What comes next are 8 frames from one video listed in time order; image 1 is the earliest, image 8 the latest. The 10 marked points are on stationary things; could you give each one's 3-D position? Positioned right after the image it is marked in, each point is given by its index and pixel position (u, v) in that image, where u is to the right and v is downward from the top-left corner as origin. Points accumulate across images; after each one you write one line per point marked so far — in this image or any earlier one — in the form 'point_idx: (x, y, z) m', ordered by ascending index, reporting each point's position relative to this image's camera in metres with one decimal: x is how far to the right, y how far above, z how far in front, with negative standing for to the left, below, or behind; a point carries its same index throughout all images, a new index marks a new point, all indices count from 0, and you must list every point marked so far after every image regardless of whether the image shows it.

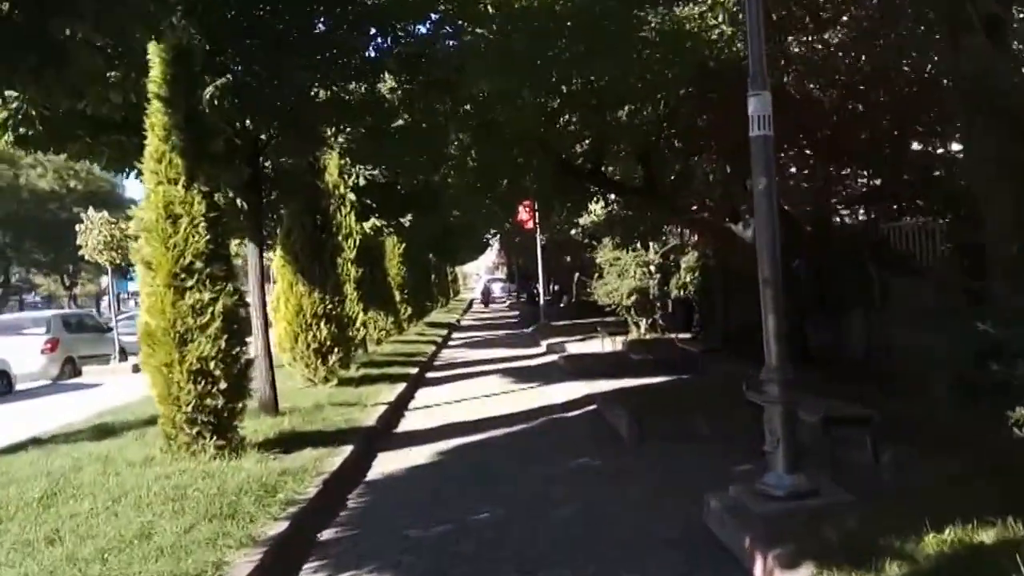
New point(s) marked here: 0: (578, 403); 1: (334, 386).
0: (+1.1, -1.9, +14.4) m
1: (-3.3, -1.8, +16.8) m
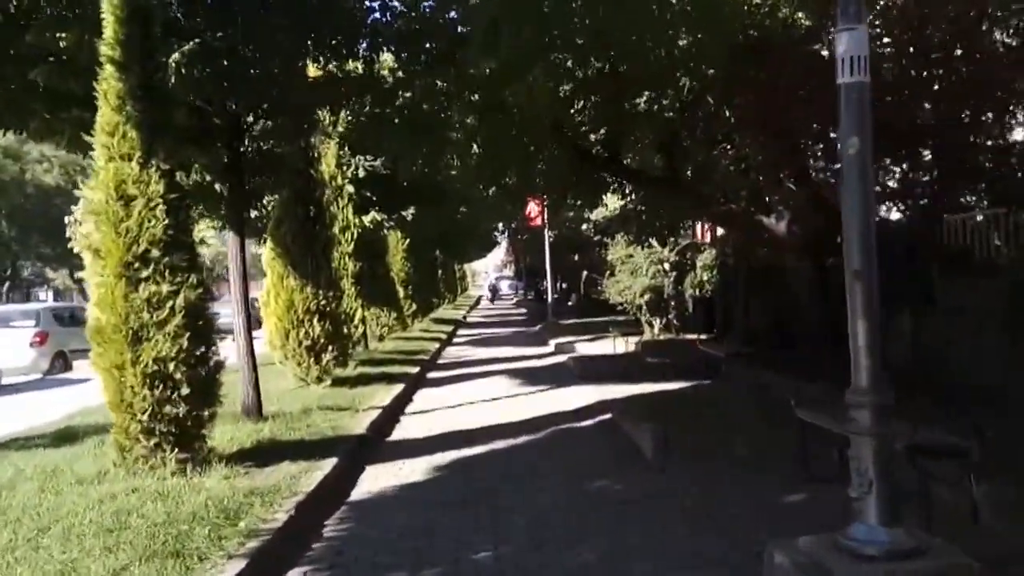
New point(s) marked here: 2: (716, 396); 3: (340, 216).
0: (+1.2, -1.8, +13.2) m
1: (-3.2, -1.7, +15.6) m
2: (+3.1, -1.7, +13.5) m
3: (-3.5, +1.5, +18.4) m
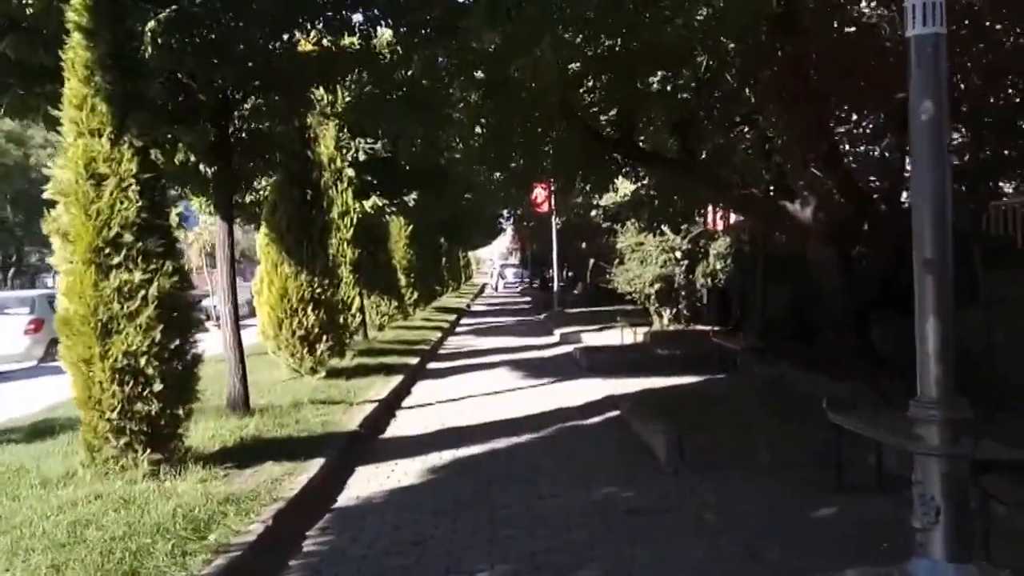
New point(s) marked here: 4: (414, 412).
0: (+1.2, -1.7, +12.5) m
1: (-3.1, -1.5, +14.9) m
2: (+3.1, -1.5, +12.7) m
3: (-3.4, +1.7, +17.7) m
4: (-1.4, -1.7, +12.7) m
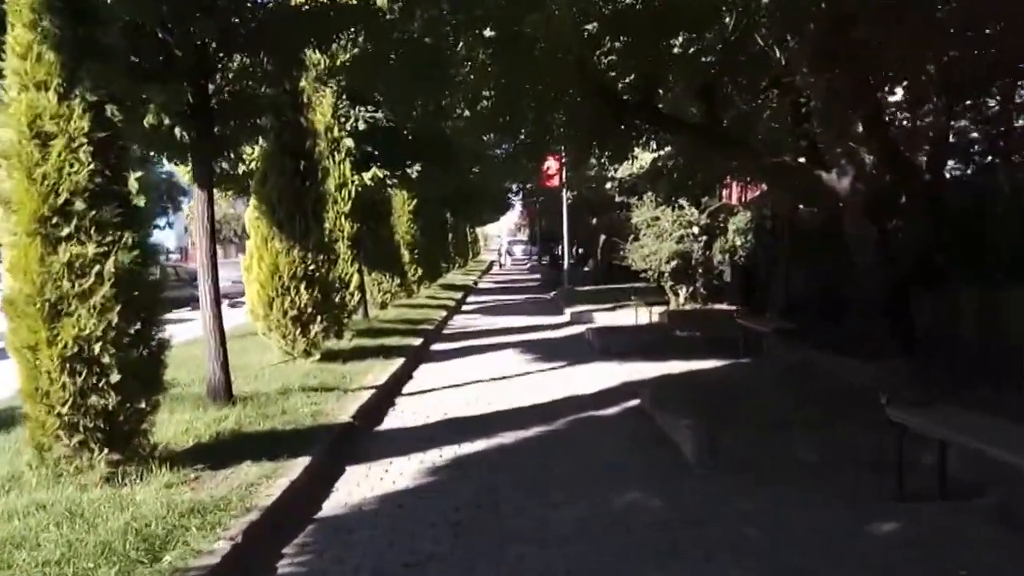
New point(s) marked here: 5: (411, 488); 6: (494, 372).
0: (+1.4, -1.4, +11.5) m
1: (-3.0, -1.1, +13.9) m
2: (+3.2, -1.2, +11.7) m
3: (-3.3, +2.2, +16.6) m
4: (-1.3, -1.4, +11.8) m
5: (-0.9, -1.7, +7.6) m
6: (-0.3, -1.3, +14.0) m
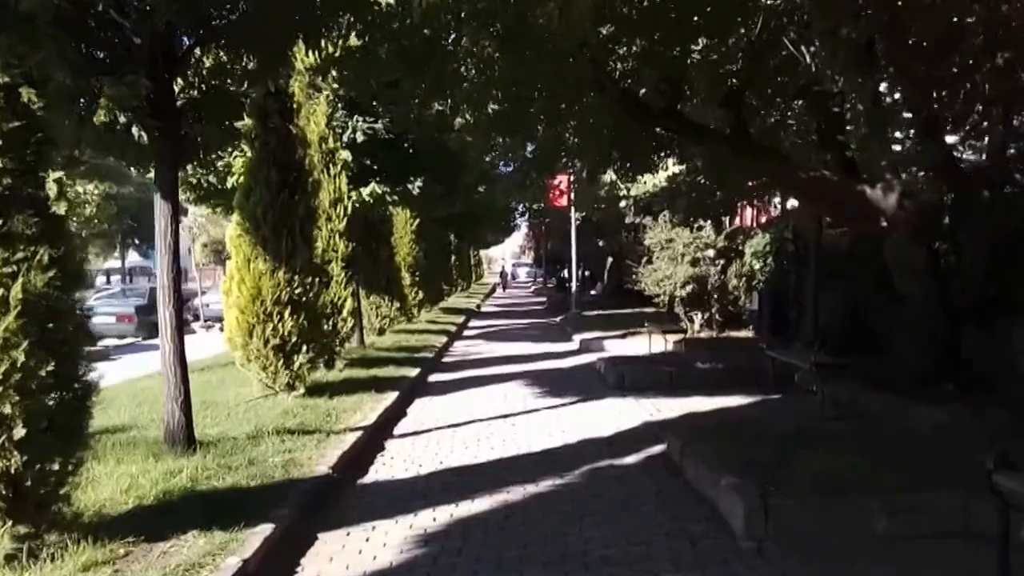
0: (+1.4, -1.7, +10.0) m
1: (-2.9, -1.5, +12.5) m
2: (+3.3, -1.6, +10.3) m
3: (-3.2, +1.7, +15.3) m
4: (-1.2, -1.8, +10.3) m
5: (-0.8, -1.9, +6.2) m
6: (-0.2, -1.7, +12.6) m
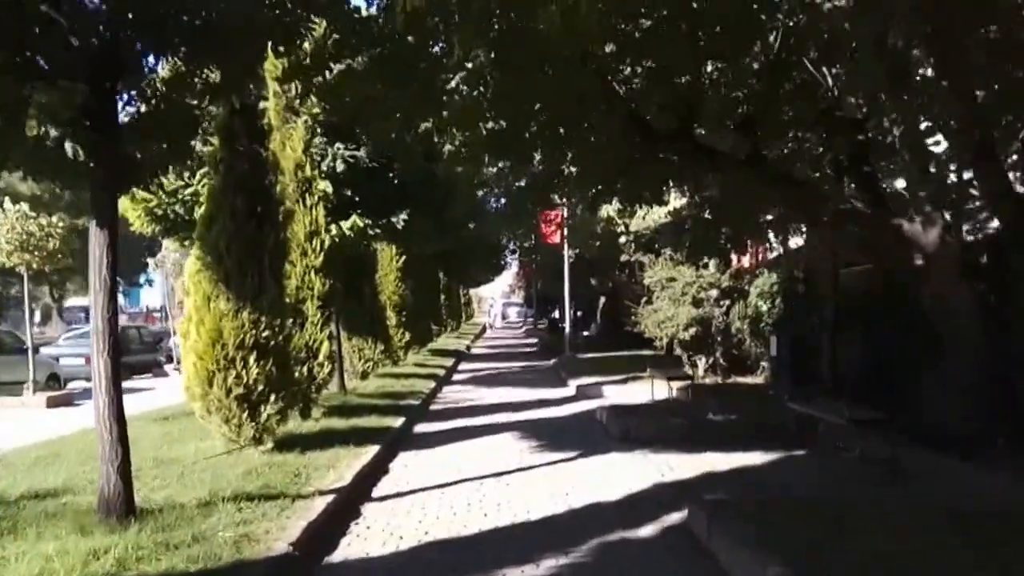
0: (+1.4, -2.1, +8.7) m
1: (-3.0, -2.0, +11.2) m
2: (+3.2, -2.0, +9.0) m
3: (-3.2, +1.1, +14.1) m
4: (-1.3, -2.2, +9.0) m
5: (-0.8, -2.1, +4.9) m
6: (-0.3, -2.2, +11.3) m
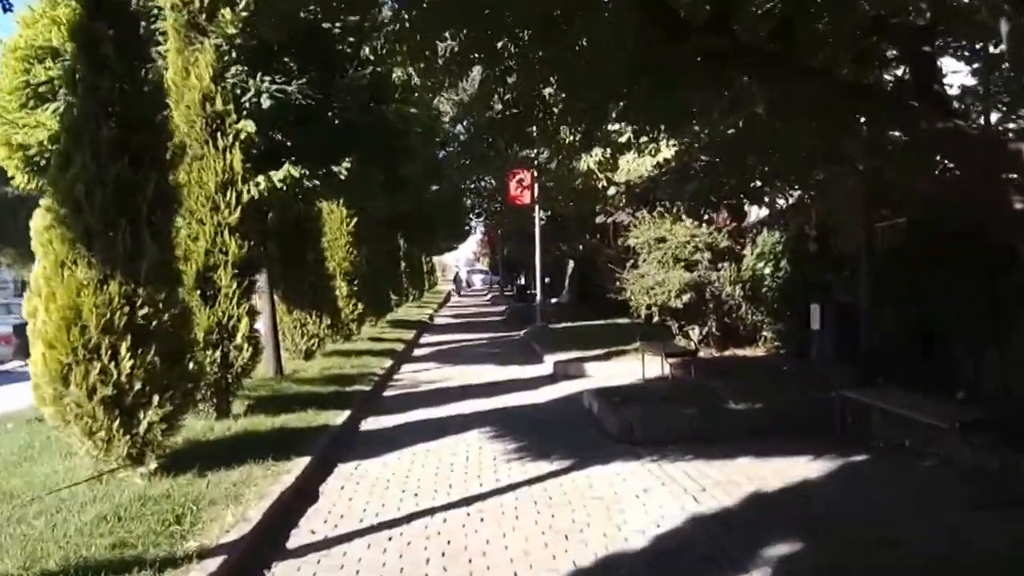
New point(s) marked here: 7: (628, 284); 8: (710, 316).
0: (+1.2, -1.8, +6.0) m
1: (-3.3, -1.7, +8.3) m
2: (+3.1, -1.7, +6.3) m
3: (-3.6, +1.5, +11.0) m
4: (-1.4, -1.9, +6.2) m
5: (-0.8, -2.0, +2.0) m
6: (-0.6, -1.8, +8.4) m
7: (+2.3, +0.1, +18.0) m
8: (+4.0, -0.5, +17.4) m
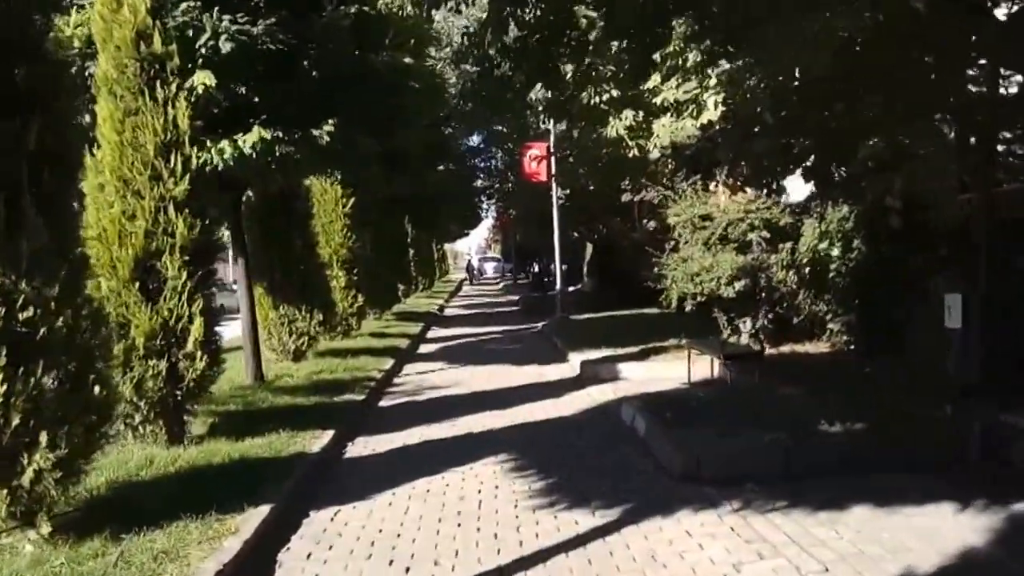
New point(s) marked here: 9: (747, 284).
0: (+1.4, -1.7, +3.6) m
1: (-3.0, -1.6, +6.0) m
2: (+3.3, -1.6, +4.0) m
3: (-3.4, +1.6, +8.7) m
4: (-1.2, -1.9, +3.8) m
5: (-0.7, -2.0, -0.3) m
6: (-0.3, -1.7, +6.1) m
7: (+2.6, +0.3, +15.6) m
8: (+4.3, -0.3, +15.0) m
9: (+3.7, +0.1, +14.4) m
